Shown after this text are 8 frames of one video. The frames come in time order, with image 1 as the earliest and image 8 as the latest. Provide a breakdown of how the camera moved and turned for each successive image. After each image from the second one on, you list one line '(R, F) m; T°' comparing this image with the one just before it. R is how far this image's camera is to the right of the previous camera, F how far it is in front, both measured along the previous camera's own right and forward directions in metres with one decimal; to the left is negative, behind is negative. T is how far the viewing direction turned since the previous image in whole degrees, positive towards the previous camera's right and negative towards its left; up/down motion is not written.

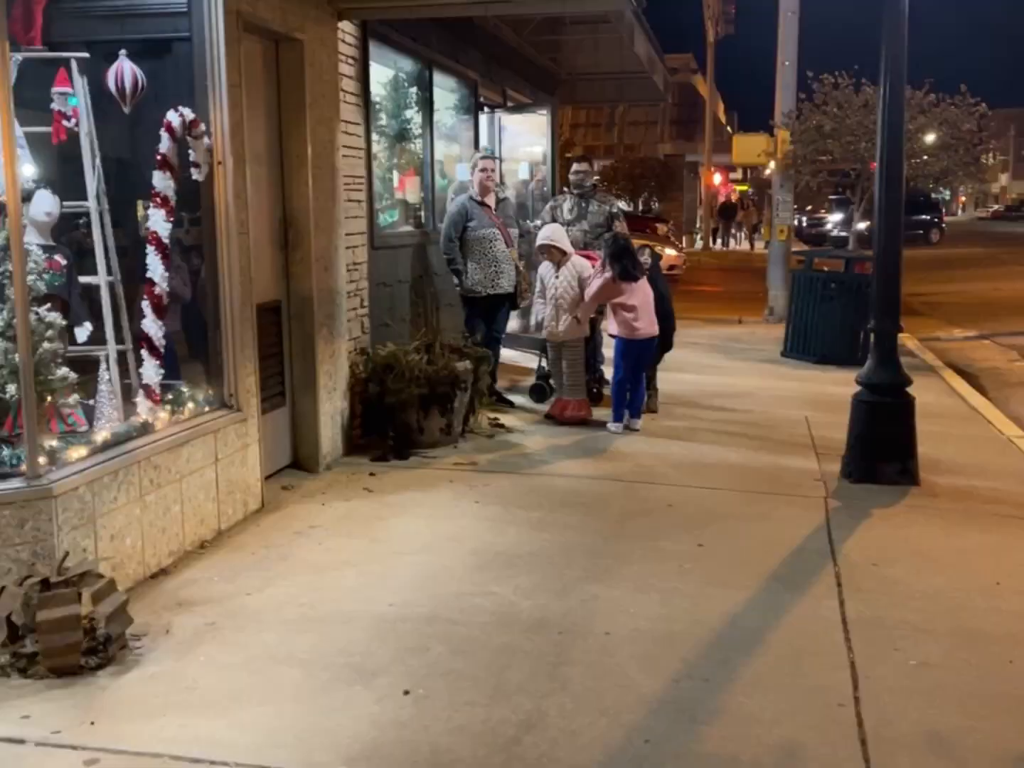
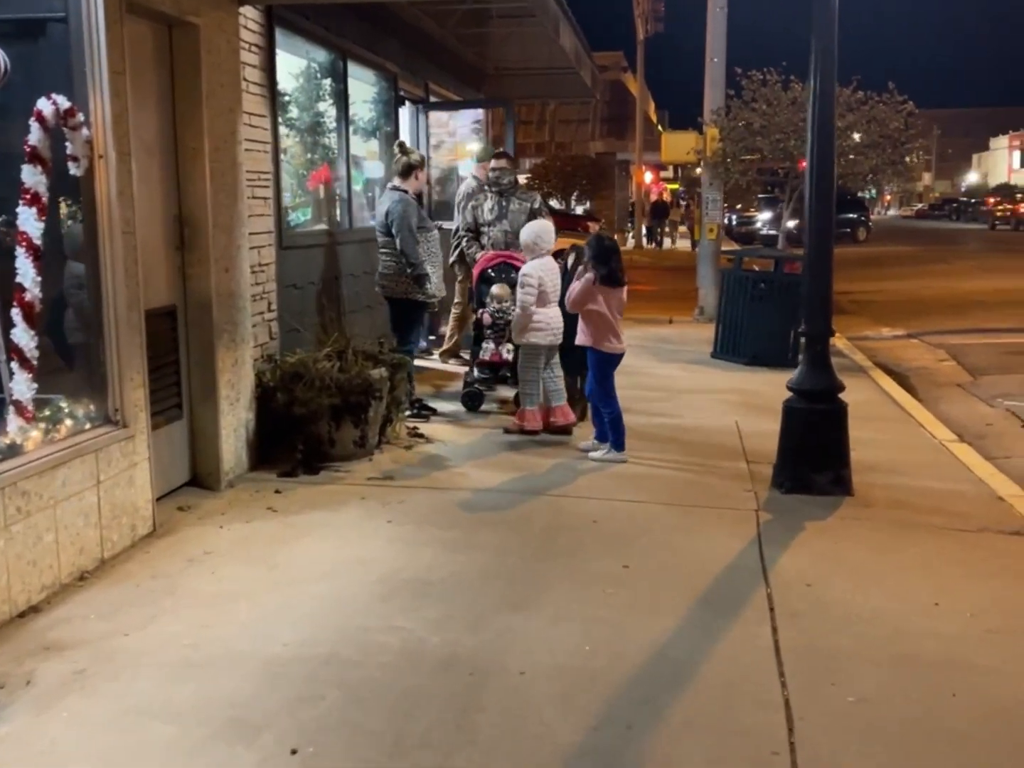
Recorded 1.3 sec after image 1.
(+0.1, +0.4) m; +3°
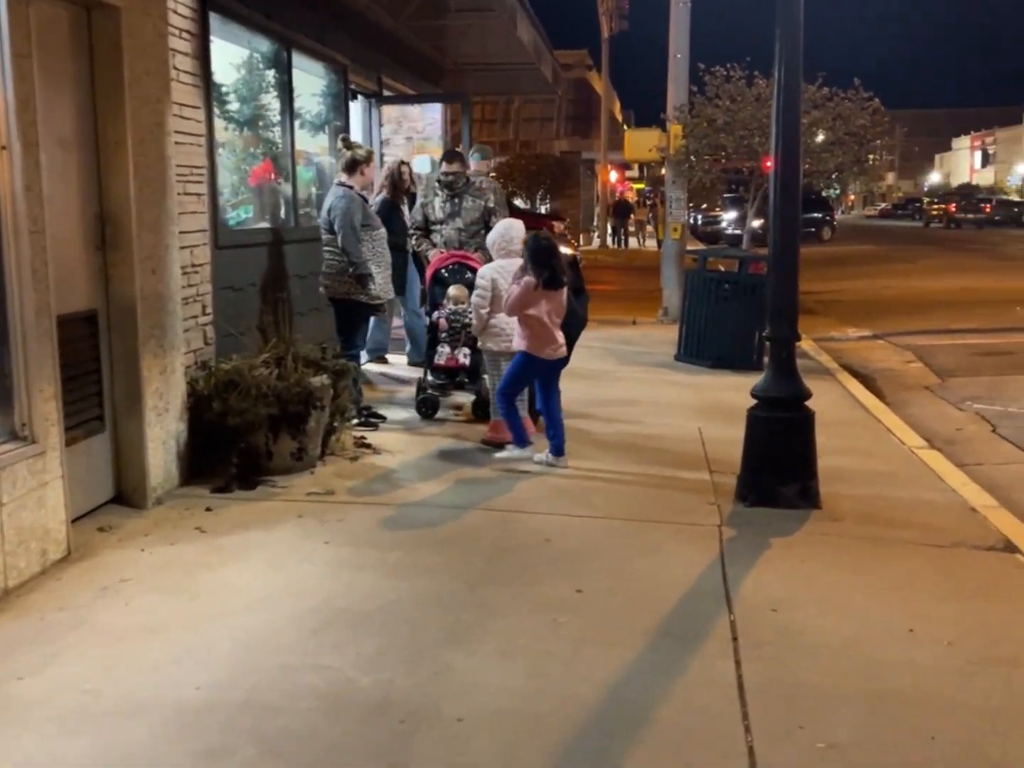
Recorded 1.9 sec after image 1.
(+0.1, +0.4) m; +2°
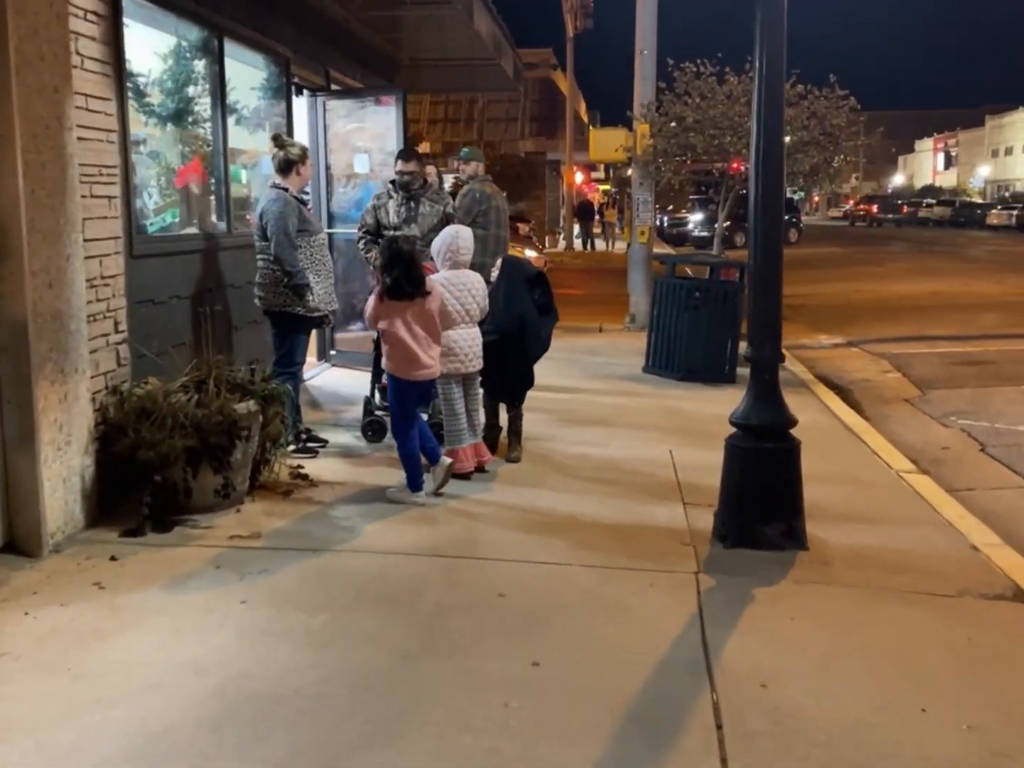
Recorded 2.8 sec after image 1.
(+0.1, +0.7) m; +2°
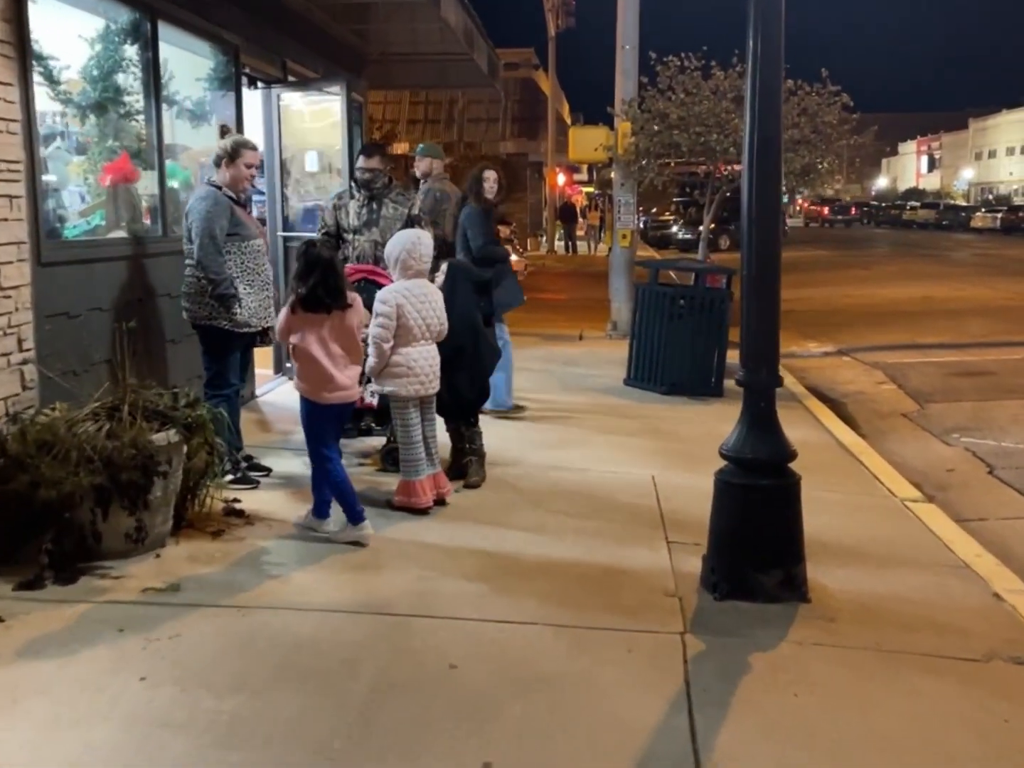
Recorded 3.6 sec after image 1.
(+0.1, +0.7) m; +1°
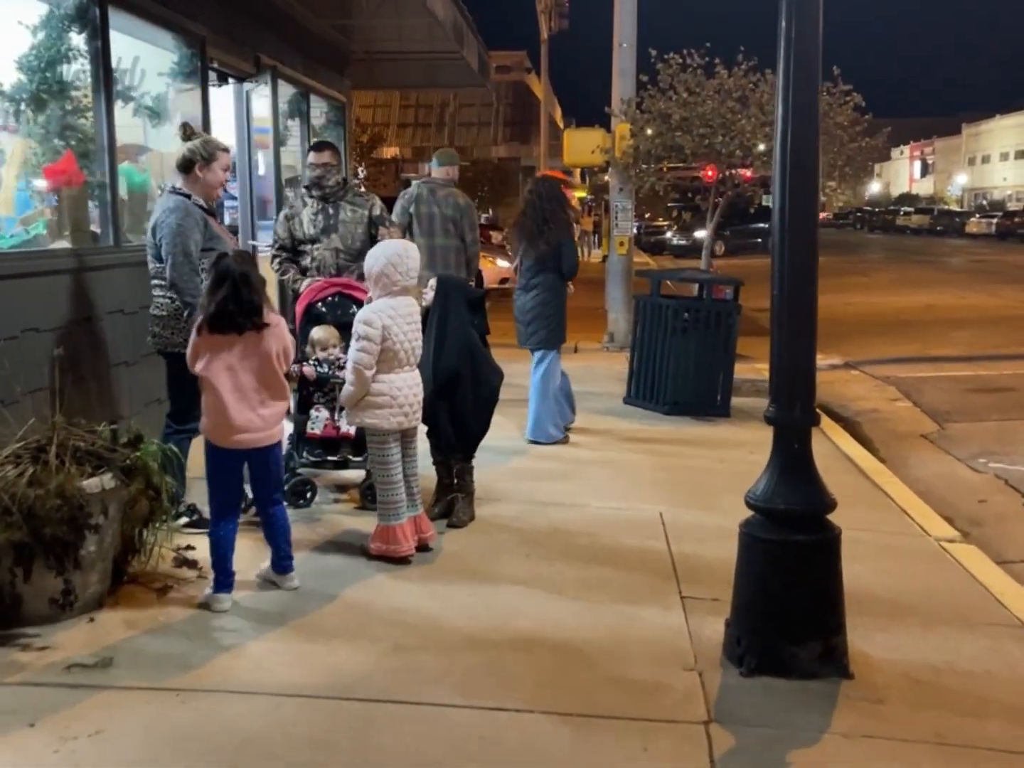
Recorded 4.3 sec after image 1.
(0.0, +0.7) m; 0°
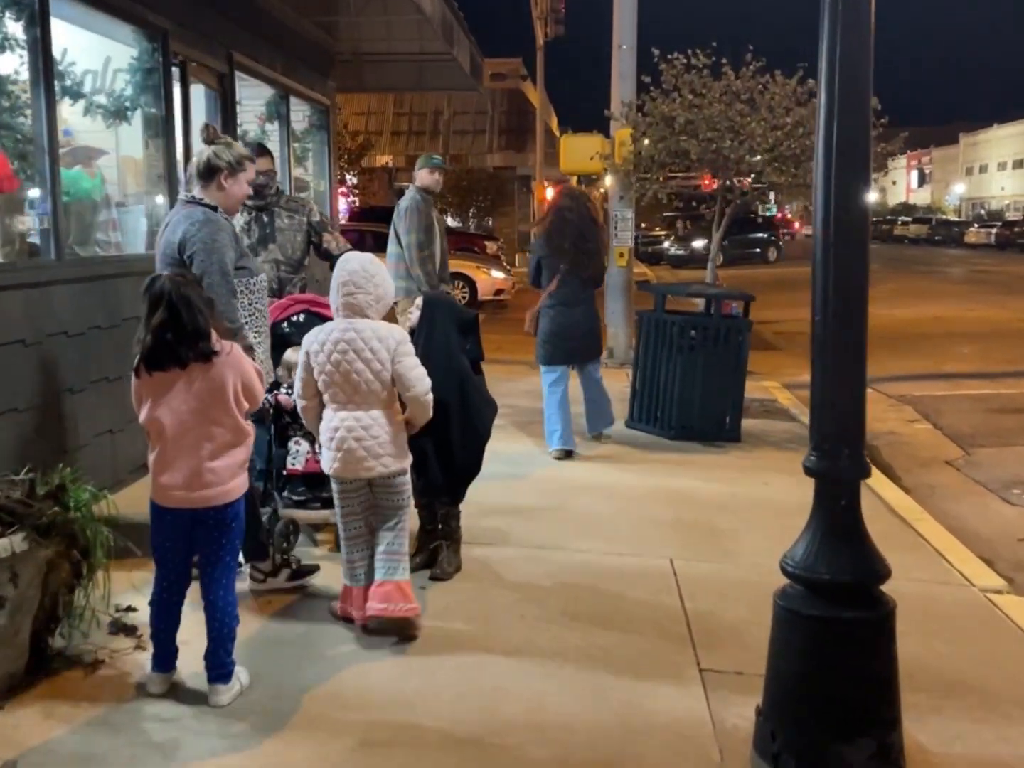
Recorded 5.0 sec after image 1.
(0.0, +0.7) m; 0°
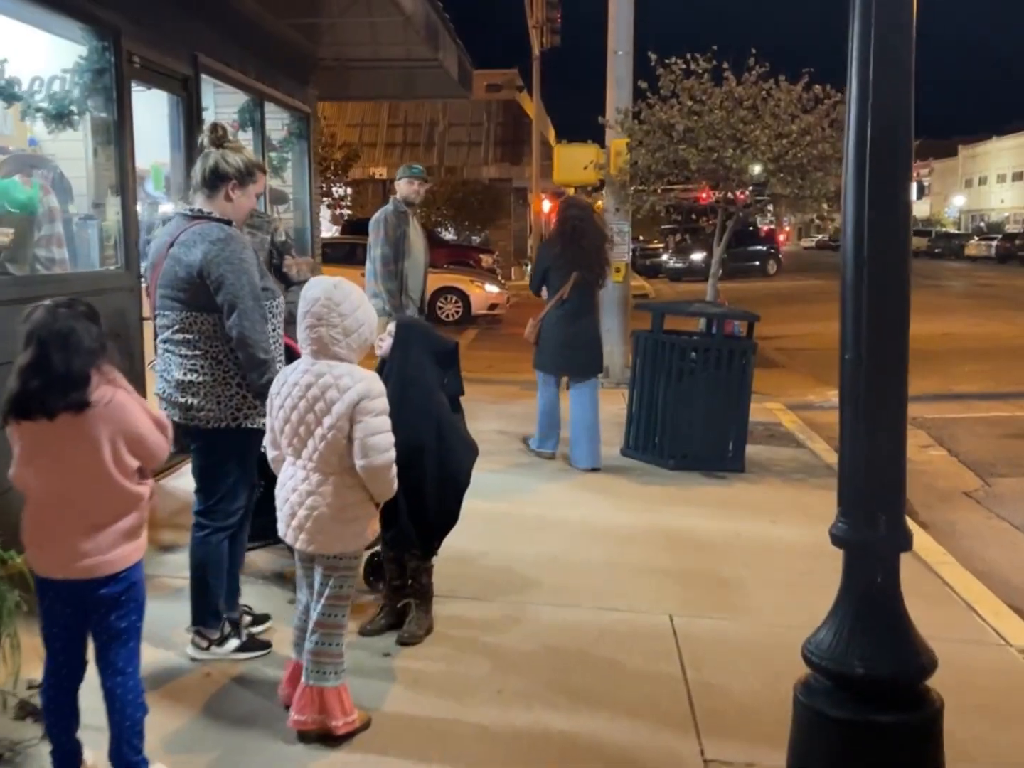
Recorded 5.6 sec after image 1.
(+0.1, +0.6) m; 0°
